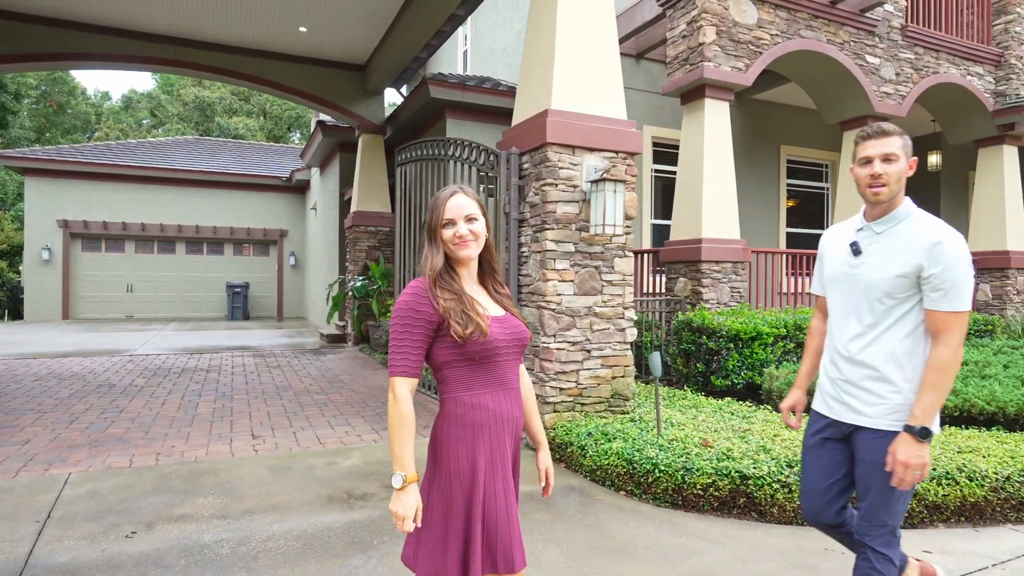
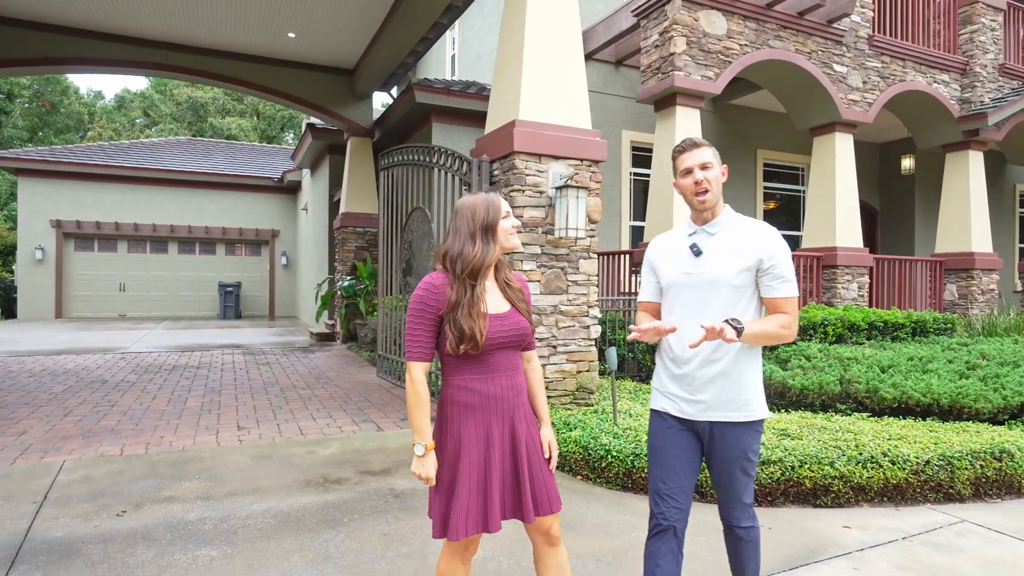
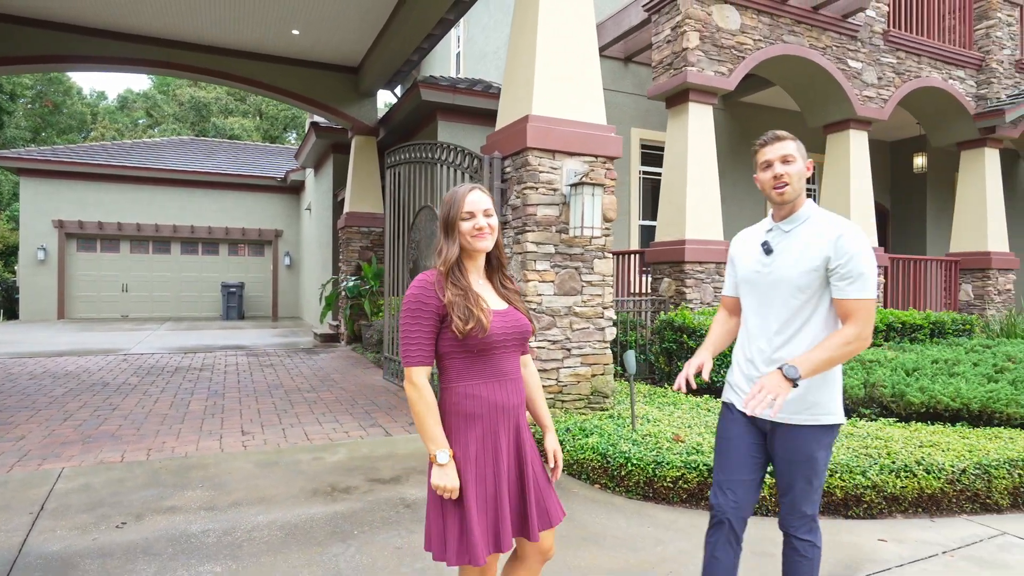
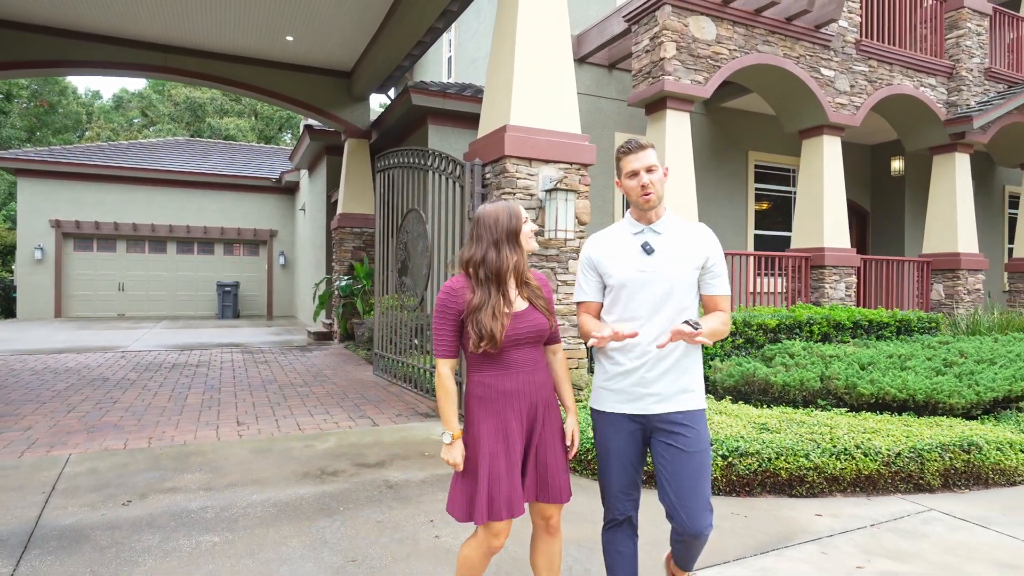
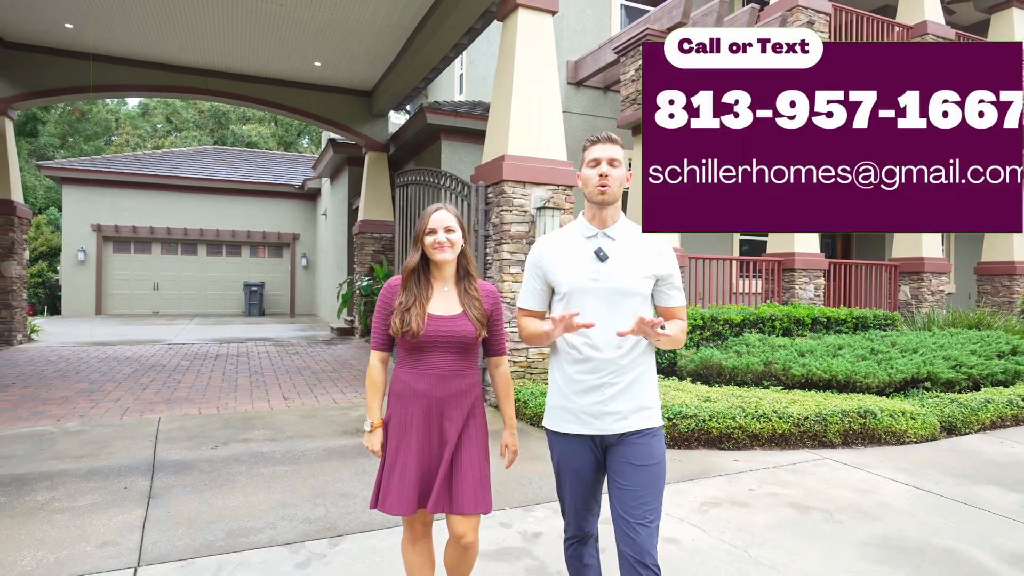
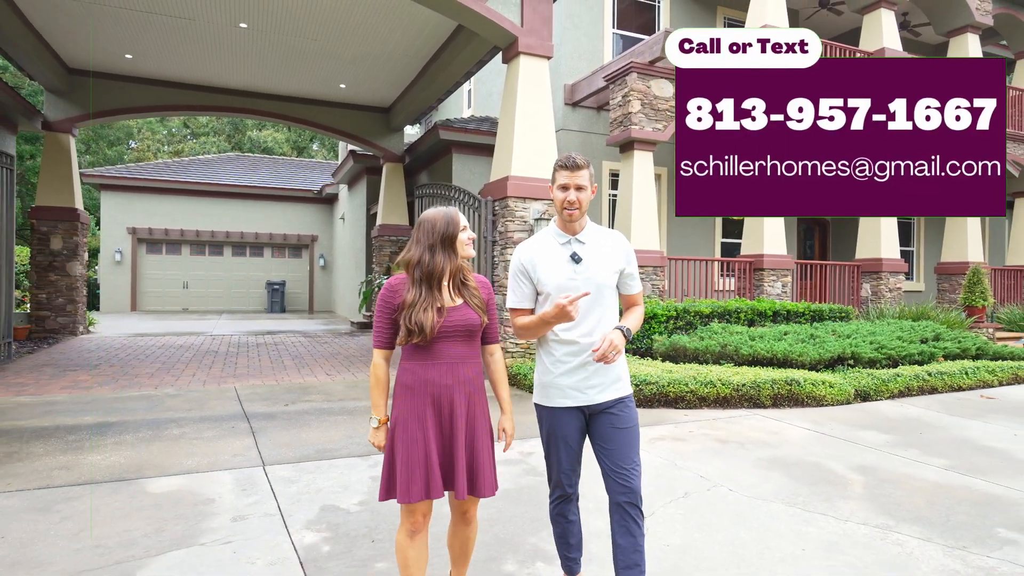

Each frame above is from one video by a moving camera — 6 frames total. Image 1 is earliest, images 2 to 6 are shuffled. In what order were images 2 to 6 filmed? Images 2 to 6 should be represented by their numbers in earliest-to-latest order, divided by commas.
3, 2, 4, 5, 6
